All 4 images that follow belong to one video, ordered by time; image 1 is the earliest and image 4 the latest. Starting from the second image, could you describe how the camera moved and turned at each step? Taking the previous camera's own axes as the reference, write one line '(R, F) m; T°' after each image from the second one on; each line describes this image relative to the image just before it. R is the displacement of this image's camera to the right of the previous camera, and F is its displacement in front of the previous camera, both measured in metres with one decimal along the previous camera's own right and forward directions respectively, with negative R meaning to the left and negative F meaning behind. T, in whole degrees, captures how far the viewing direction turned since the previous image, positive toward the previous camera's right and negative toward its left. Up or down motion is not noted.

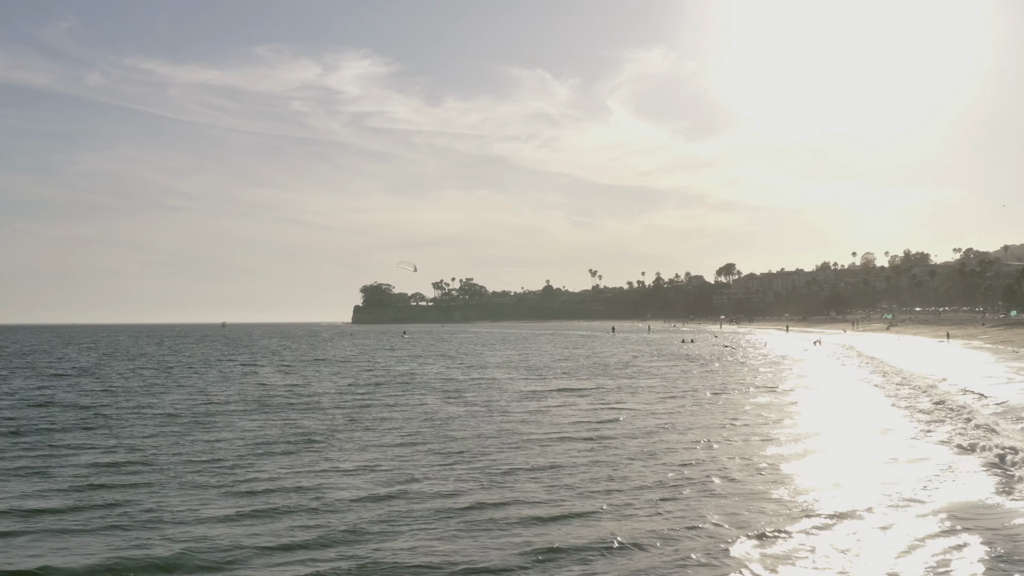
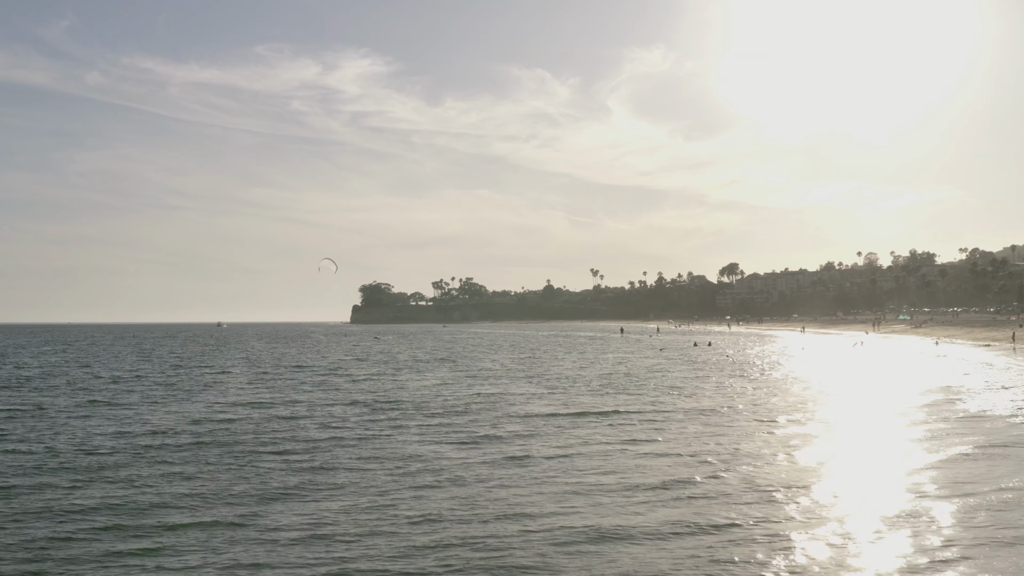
(-0.3, +3.3) m; 0°
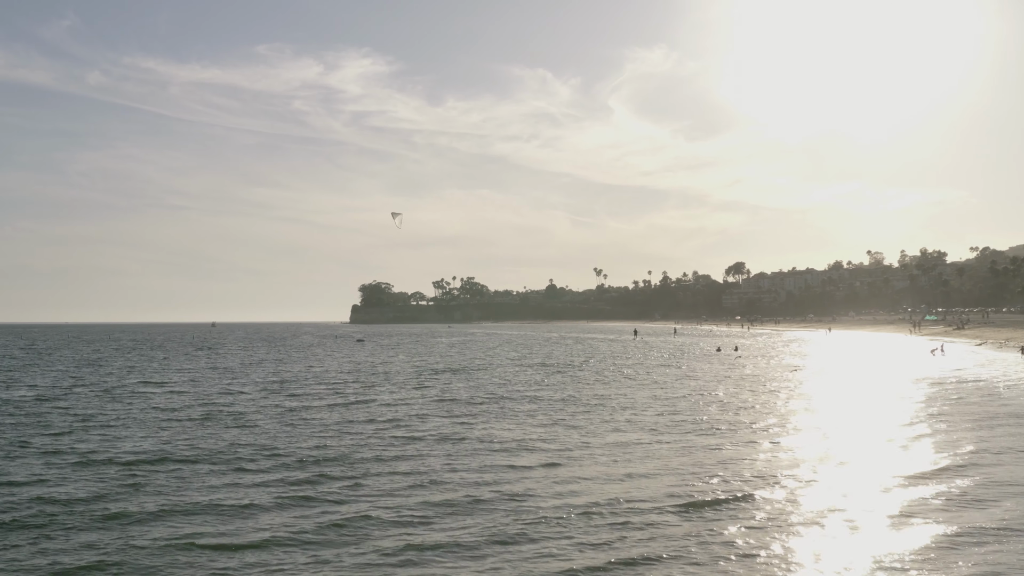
(-0.2, +4.8) m; 0°
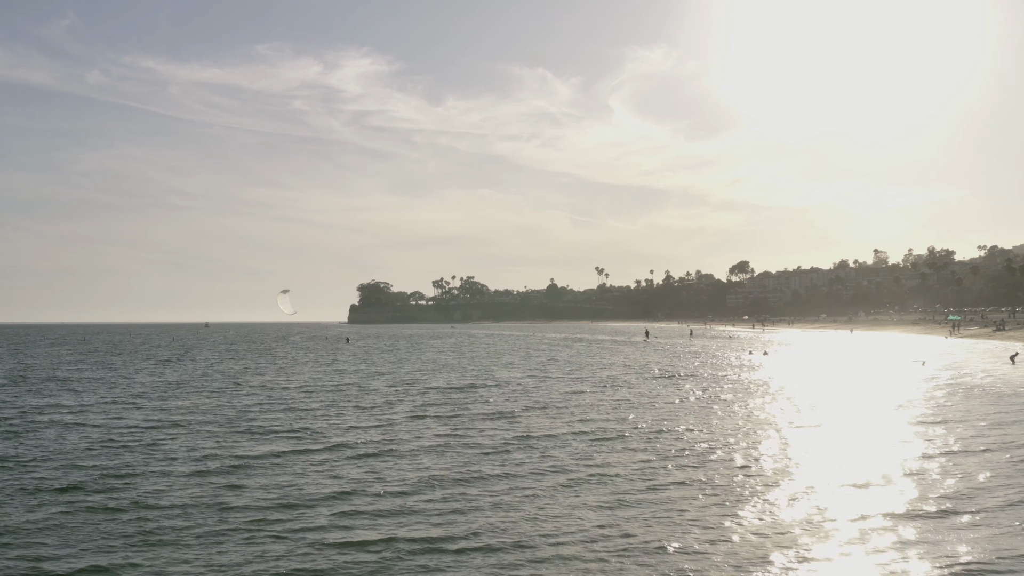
(-0.1, +4.0) m; 0°
